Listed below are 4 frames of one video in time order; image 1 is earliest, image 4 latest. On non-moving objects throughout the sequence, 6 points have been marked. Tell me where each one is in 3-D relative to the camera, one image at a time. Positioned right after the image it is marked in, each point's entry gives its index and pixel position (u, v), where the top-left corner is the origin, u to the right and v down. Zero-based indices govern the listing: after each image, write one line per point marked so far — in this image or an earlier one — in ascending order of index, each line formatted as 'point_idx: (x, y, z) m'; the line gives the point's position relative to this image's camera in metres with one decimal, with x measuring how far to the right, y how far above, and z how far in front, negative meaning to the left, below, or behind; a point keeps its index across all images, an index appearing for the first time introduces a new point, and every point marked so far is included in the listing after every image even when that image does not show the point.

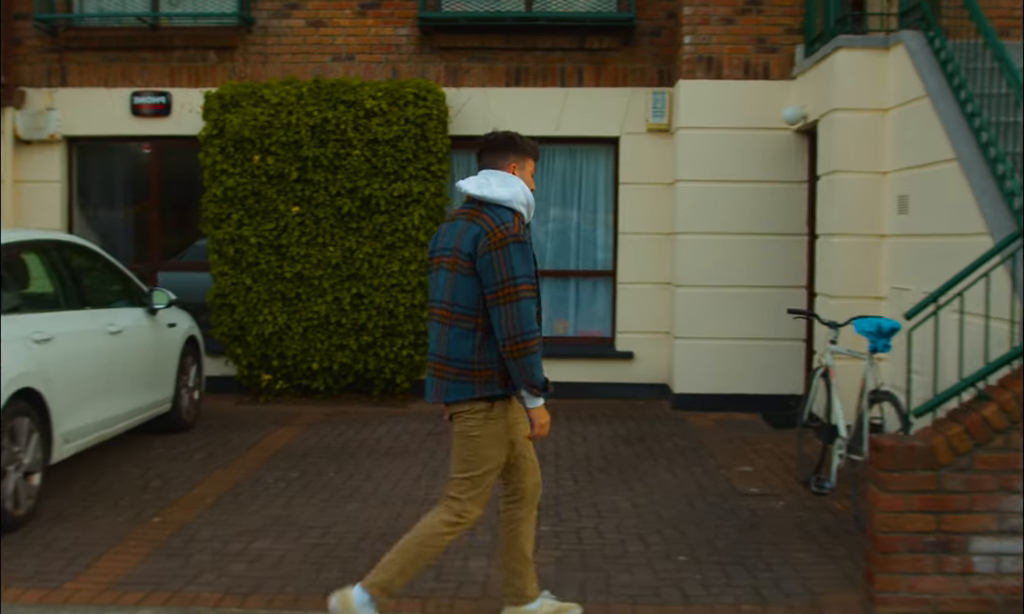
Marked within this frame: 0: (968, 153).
0: (+1.5, +0.5, +5.8) m
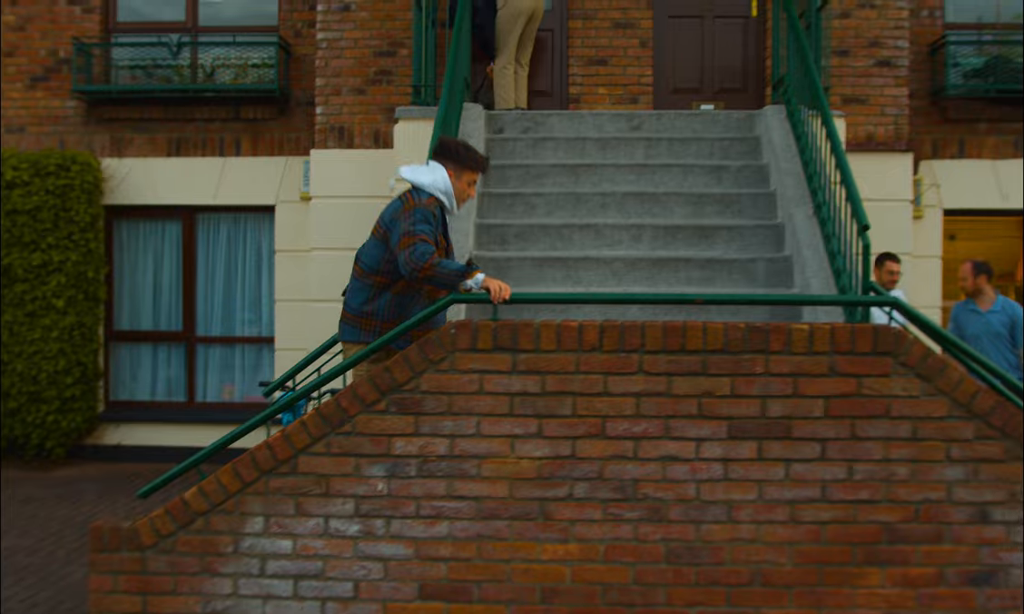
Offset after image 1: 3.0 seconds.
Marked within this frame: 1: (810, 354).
0: (-0.3, +0.3, +5.7) m
1: (+0.7, -0.1, +4.2) m
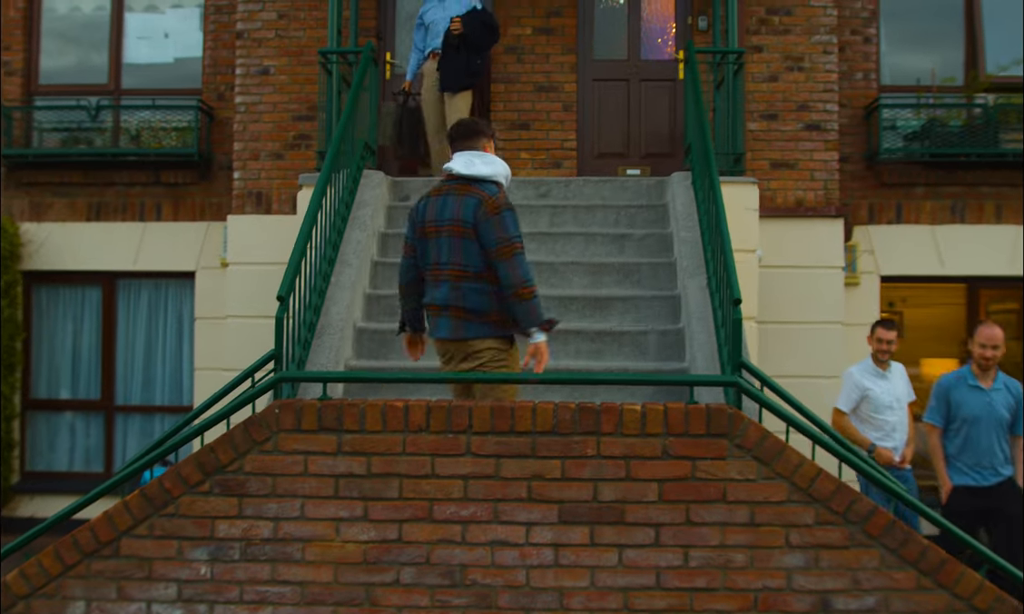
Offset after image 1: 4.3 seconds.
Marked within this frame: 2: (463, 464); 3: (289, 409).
0: (-0.7, 0.0, +5.6) m
1: (+0.3, -0.3, +4.1) m
2: (-0.1, -0.4, +4.1) m
3: (-0.5, -0.2, +4.1) m
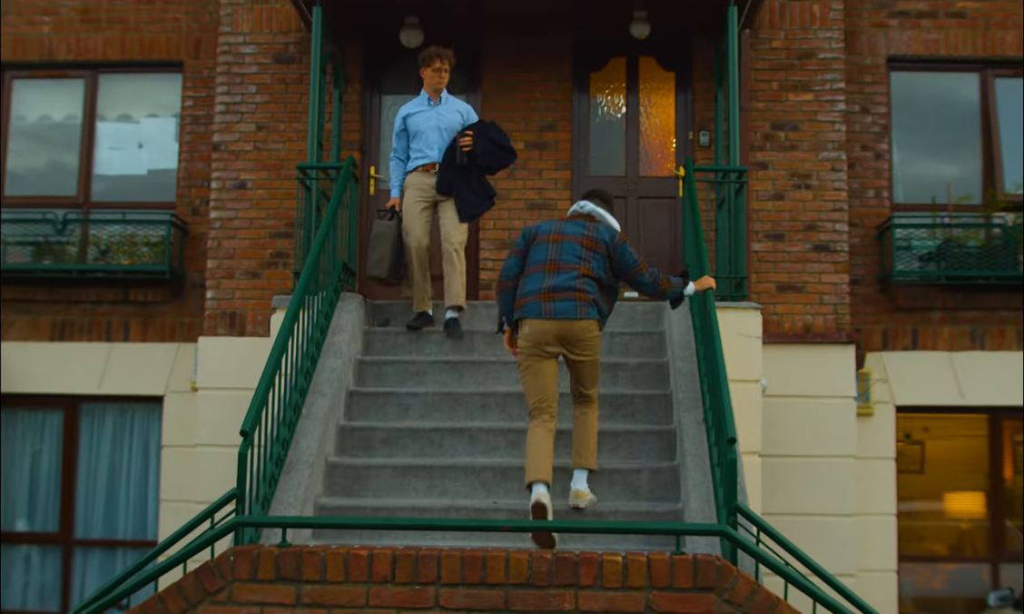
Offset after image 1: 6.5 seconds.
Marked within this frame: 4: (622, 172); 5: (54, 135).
0: (-0.7, -0.4, +5.2) m
1: (+0.2, -0.6, +3.6) m
2: (-0.2, -0.7, +3.6) m
3: (-0.6, -0.5, +3.7) m
4: (+0.5, +0.6, +7.8) m
5: (-2.1, +0.8, +8.2) m
